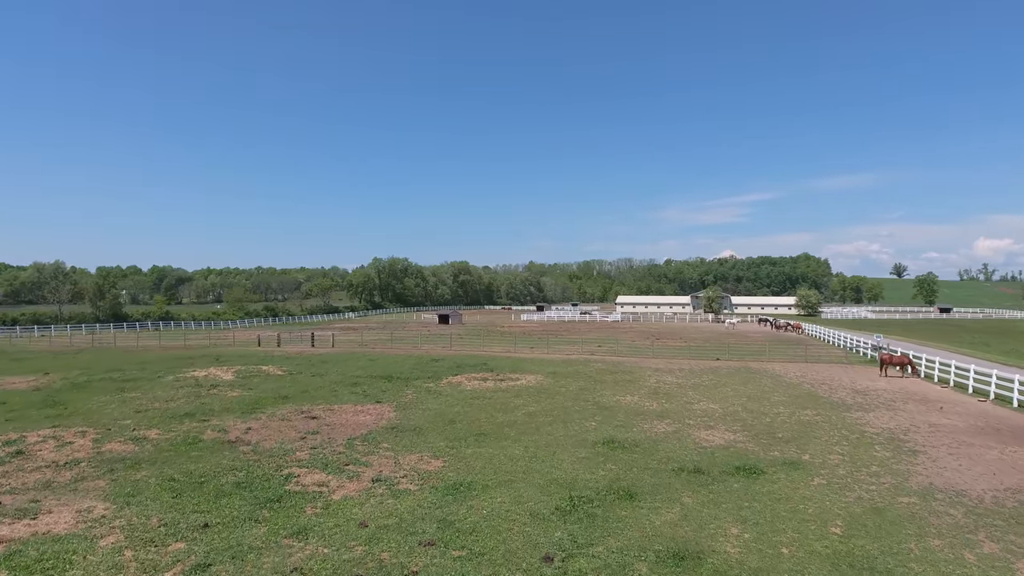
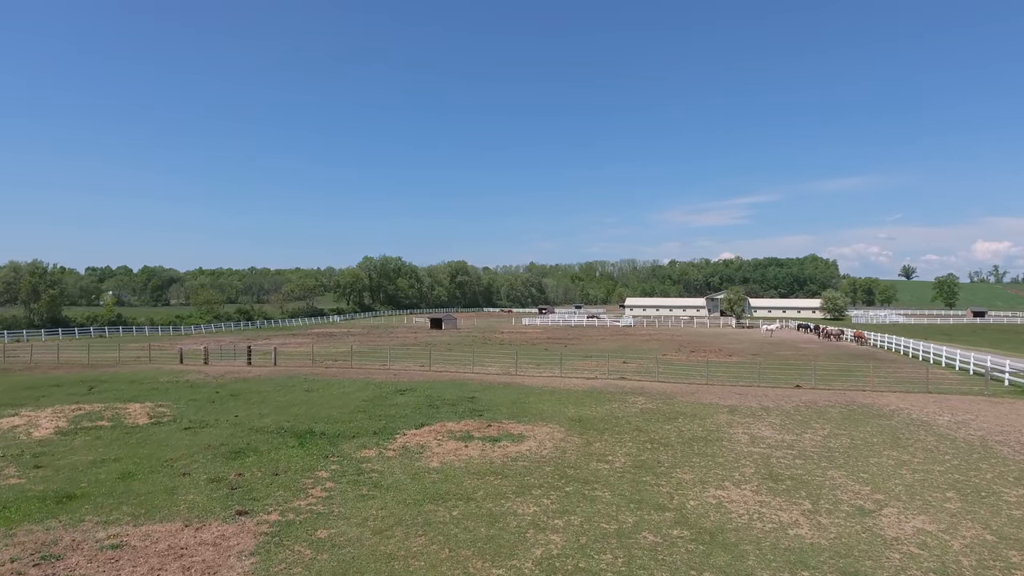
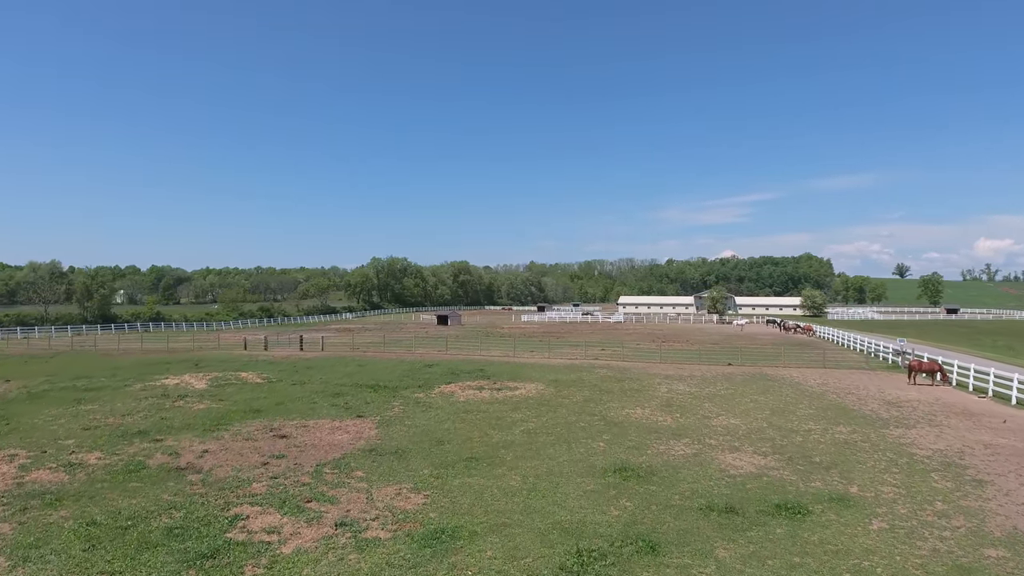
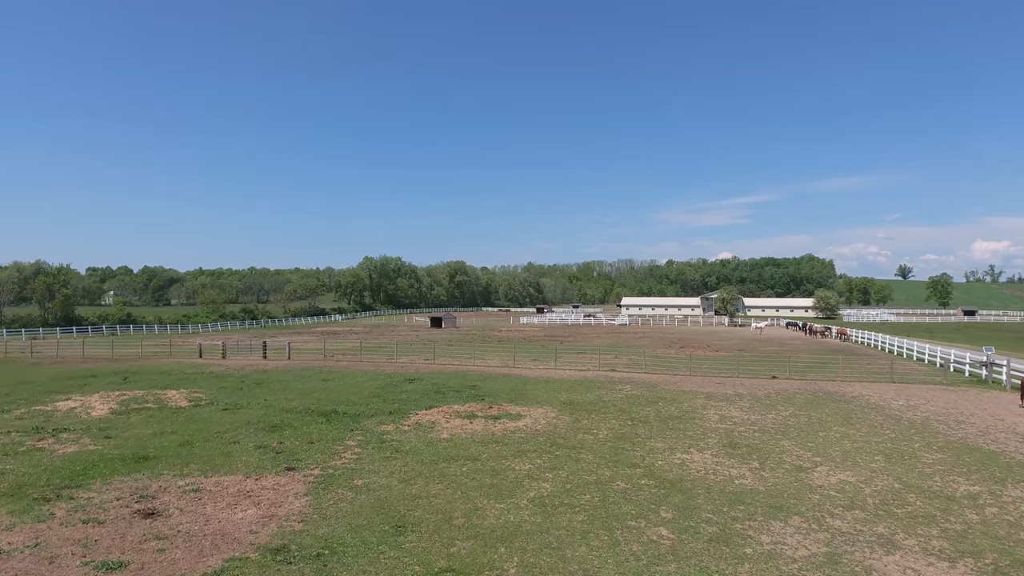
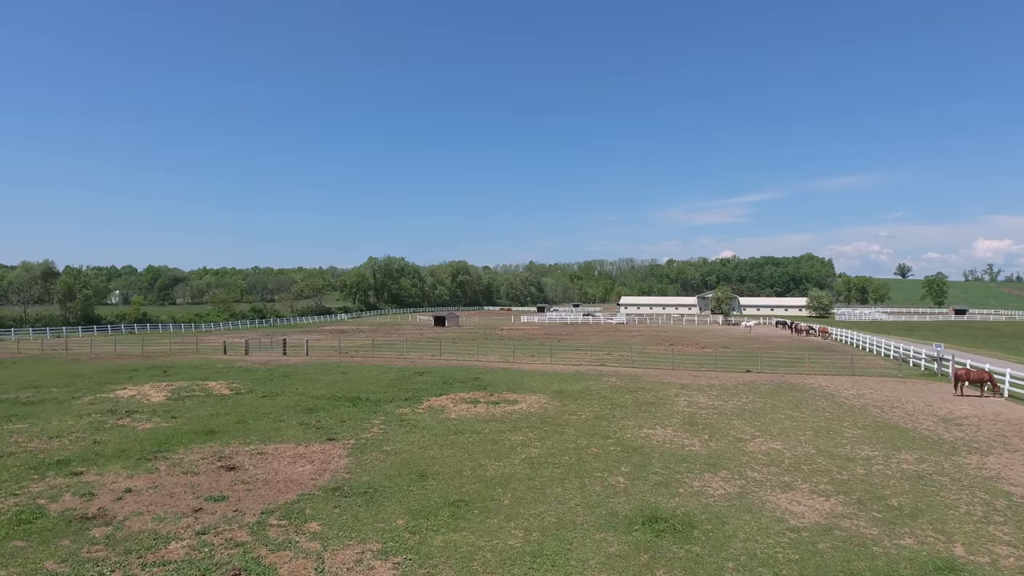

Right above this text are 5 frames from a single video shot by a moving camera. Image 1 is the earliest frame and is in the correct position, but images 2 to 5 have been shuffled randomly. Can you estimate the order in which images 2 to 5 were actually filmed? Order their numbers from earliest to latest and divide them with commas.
3, 5, 4, 2
